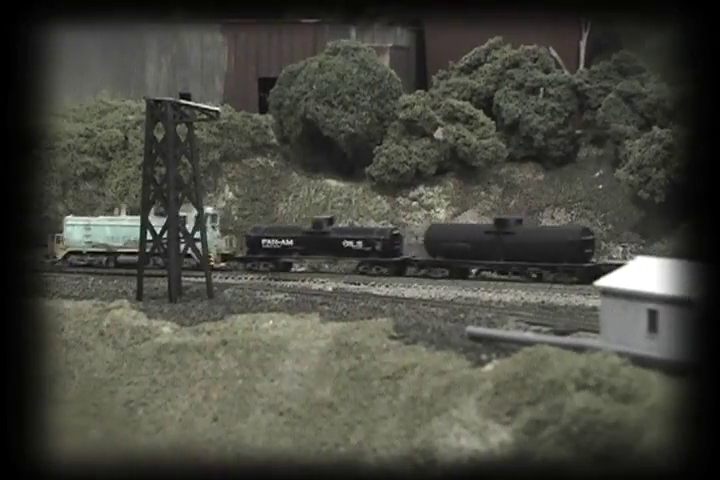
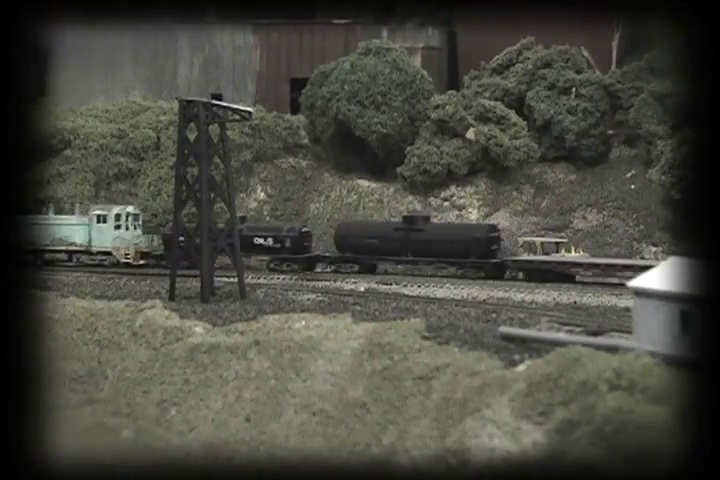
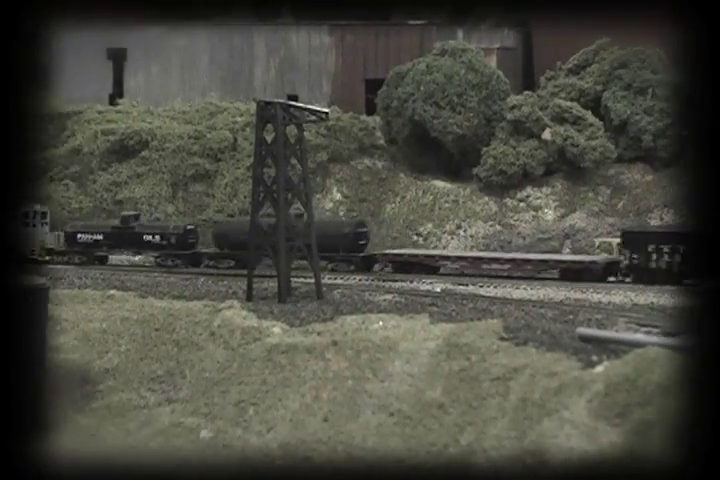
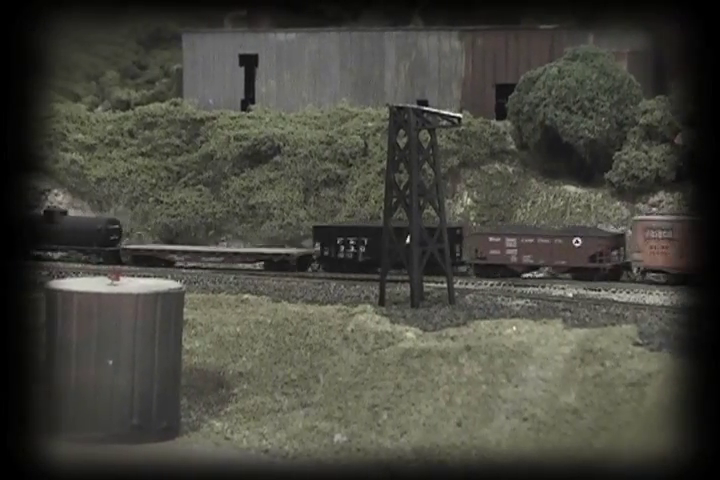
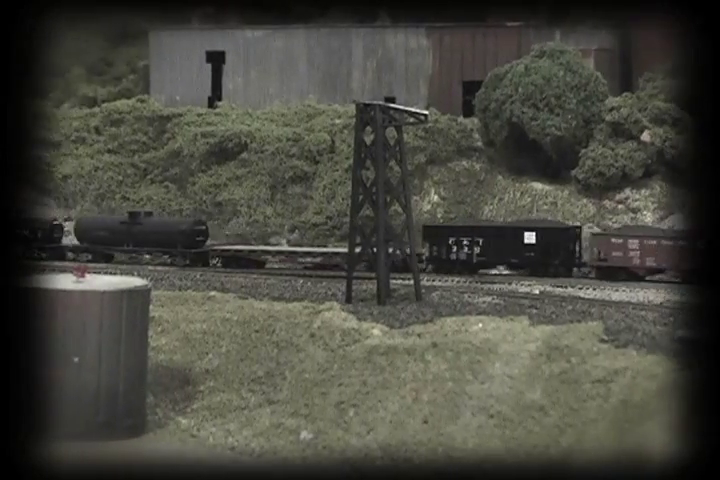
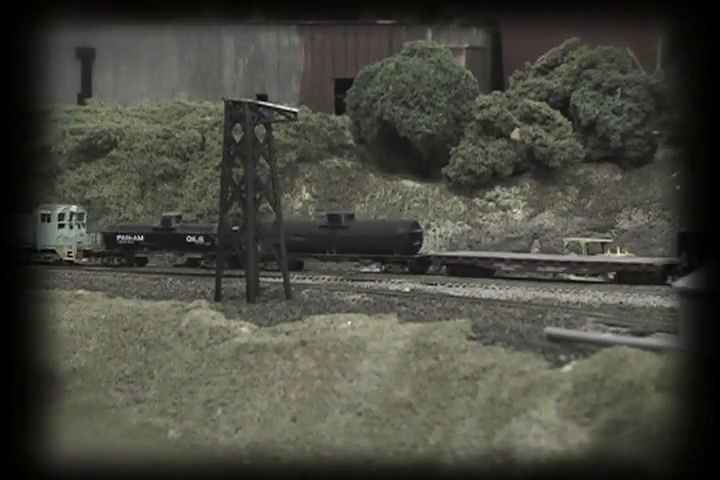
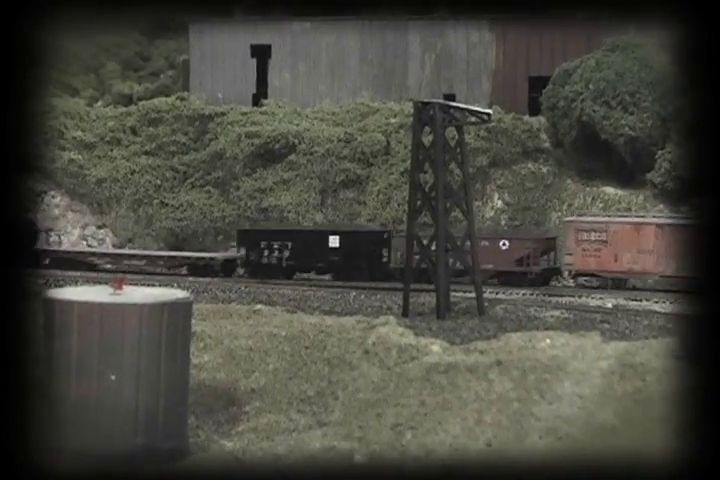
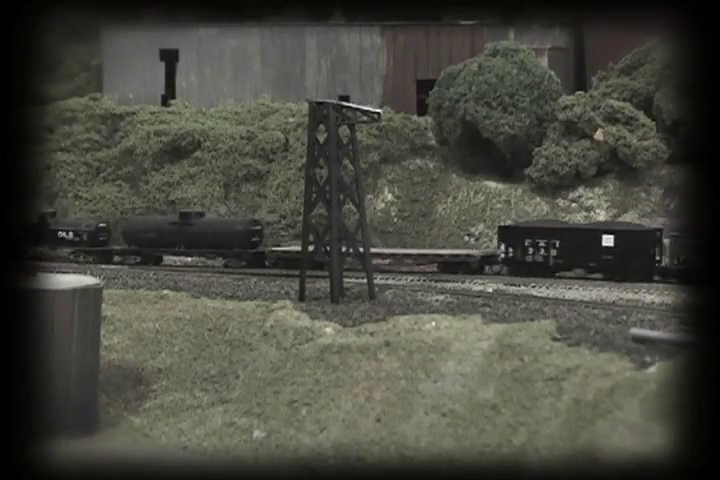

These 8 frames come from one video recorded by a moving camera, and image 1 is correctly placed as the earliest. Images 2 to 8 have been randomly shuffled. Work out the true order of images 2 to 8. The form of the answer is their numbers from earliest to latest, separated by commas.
2, 6, 3, 8, 5, 4, 7
